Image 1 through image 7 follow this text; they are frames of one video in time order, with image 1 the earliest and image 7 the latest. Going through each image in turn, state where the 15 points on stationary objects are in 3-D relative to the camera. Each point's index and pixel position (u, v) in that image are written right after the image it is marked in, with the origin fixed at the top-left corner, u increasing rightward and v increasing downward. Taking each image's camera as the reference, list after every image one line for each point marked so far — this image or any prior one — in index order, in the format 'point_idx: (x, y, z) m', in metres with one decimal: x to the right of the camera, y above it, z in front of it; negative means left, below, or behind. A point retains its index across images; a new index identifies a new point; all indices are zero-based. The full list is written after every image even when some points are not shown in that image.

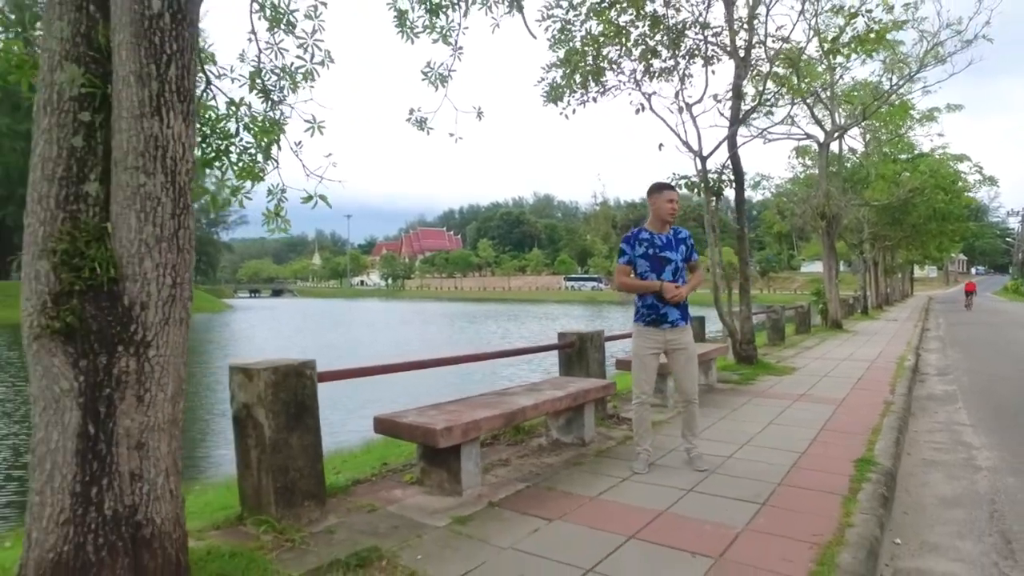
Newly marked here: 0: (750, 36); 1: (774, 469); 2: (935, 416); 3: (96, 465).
0: (+3.6, +3.8, +10.5) m
1: (+1.8, -1.2, +4.7) m
2: (+4.6, -1.4, +7.6) m
3: (-1.3, -0.6, +2.3) m
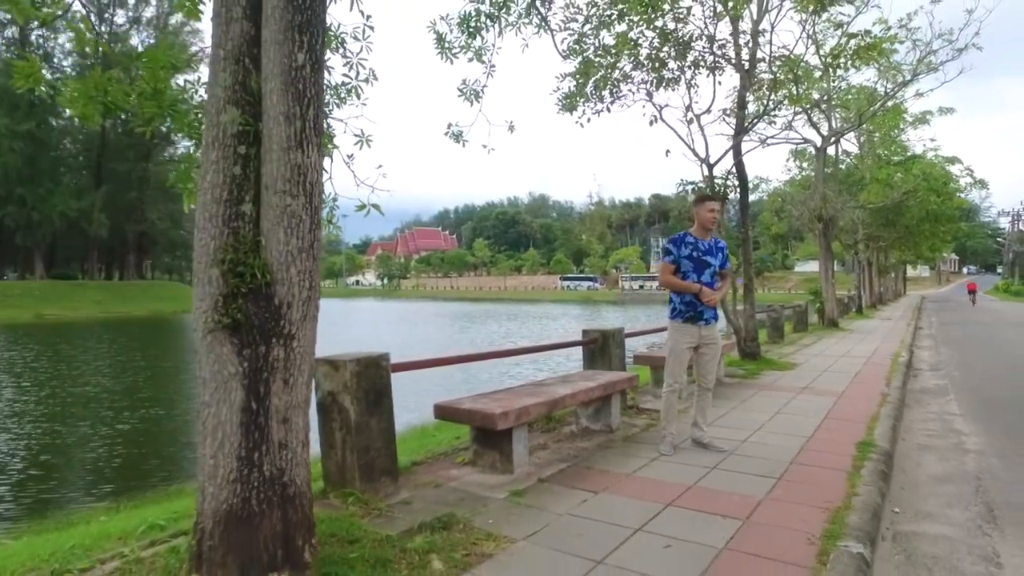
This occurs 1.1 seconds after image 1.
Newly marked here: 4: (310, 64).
0: (+3.8, +3.8, +11.1) m
1: (+2.1, -1.2, +5.3) m
2: (+4.8, -1.4, +8.2) m
3: (-1.0, -0.6, +2.8) m
4: (-0.8, +0.9, +2.9) m
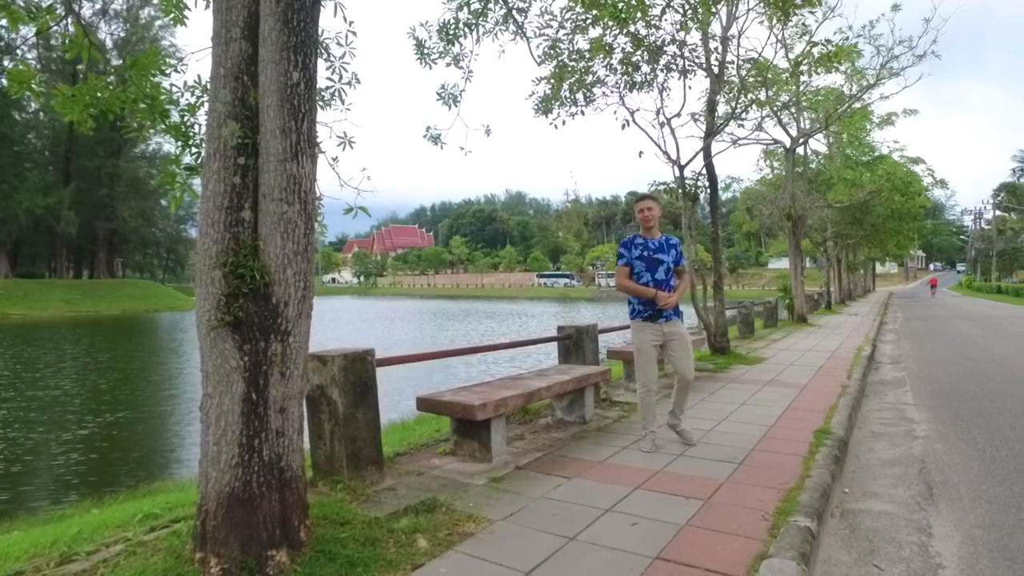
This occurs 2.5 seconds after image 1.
0: (+3.5, +3.8, +11.5) m
1: (+1.9, -1.2, +5.6) m
2: (+4.6, -1.3, +8.6) m
3: (-1.1, -0.6, +3.0) m
4: (-0.9, +0.9, +3.2) m
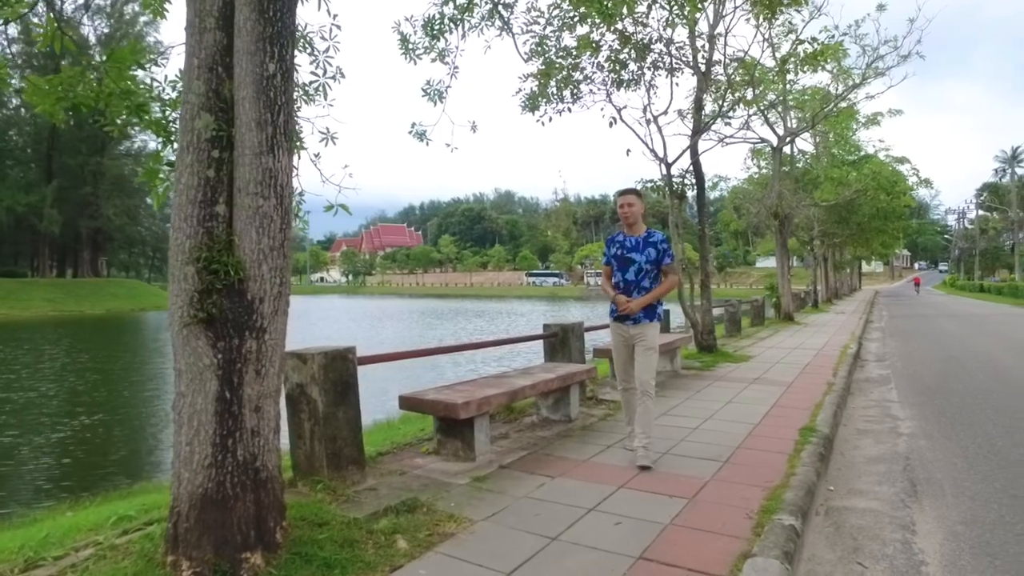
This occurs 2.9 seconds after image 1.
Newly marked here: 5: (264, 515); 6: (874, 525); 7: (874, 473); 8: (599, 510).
0: (+3.2, +3.9, +11.5) m
1: (+1.8, -1.2, +5.6) m
2: (+4.4, -1.3, +8.6) m
3: (-1.2, -0.6, +3.0) m
4: (-1.0, +0.9, +3.1) m
5: (-1.1, -1.0, +3.1) m
6: (+2.1, -1.4, +4.0) m
7: (+2.6, -1.3, +5.1) m
8: (+0.5, -1.2, +3.9) m
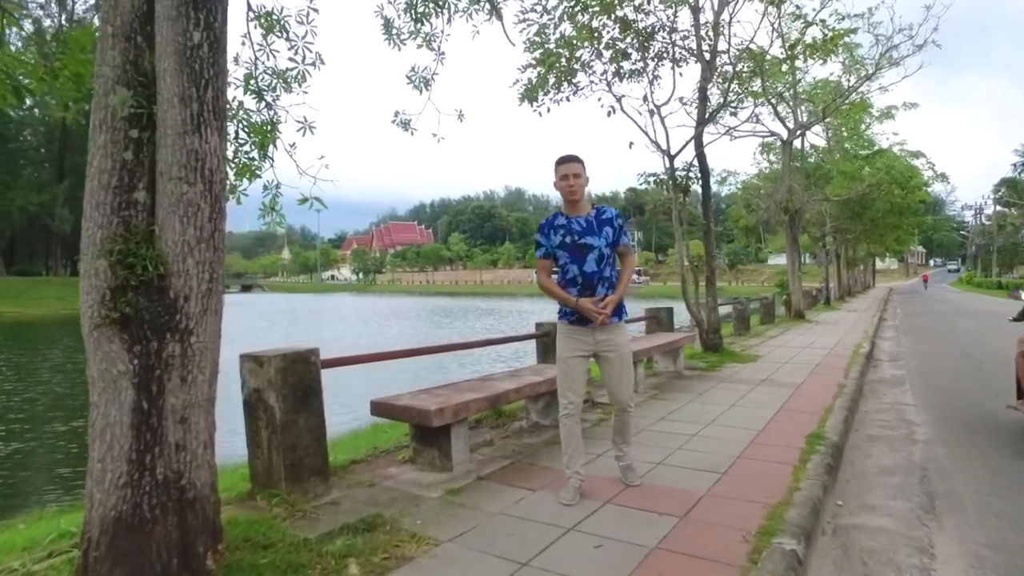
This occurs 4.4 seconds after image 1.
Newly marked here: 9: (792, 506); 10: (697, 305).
0: (+3.2, +3.9, +11.0) m
1: (+1.7, -1.2, +5.2) m
2: (+4.3, -1.3, +8.2) m
3: (-1.4, -0.6, +2.6) m
4: (-1.2, +1.0, +2.7) m
5: (-1.2, -1.0, +2.7) m
6: (+1.9, -1.3, +3.6) m
7: (+2.5, -1.3, +4.6) m
8: (+0.3, -1.2, +3.5) m
9: (+1.5, -1.2, +3.8) m
10: (+3.0, -0.3, +11.2) m
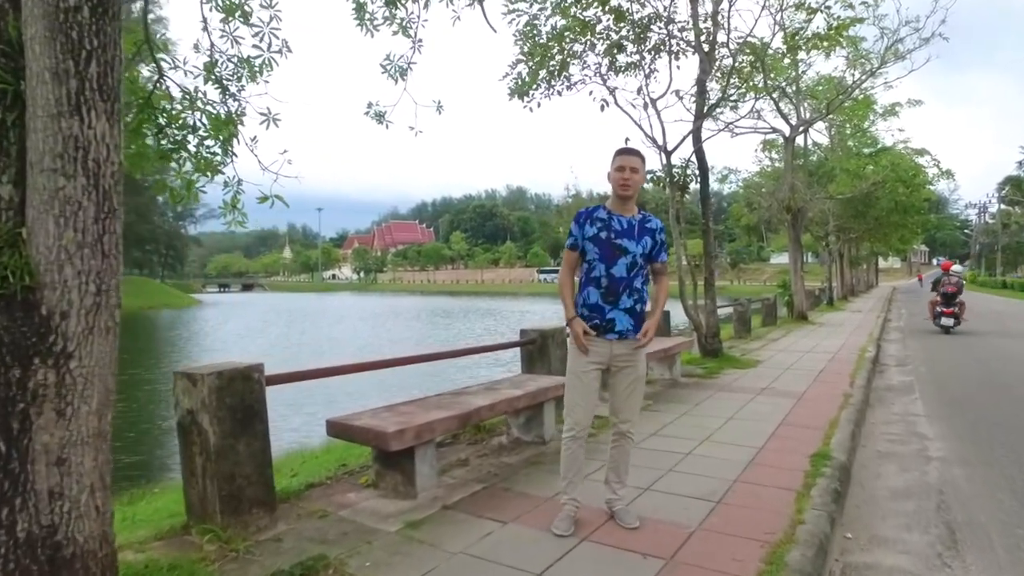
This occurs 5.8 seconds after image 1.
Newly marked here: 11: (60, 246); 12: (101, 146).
0: (+3.1, +3.9, +10.6) m
1: (+1.5, -1.2, +4.8) m
2: (+4.2, -1.3, +7.7) m
3: (-1.5, -0.6, +2.2) m
4: (-1.4, +0.9, +2.3) m
5: (-1.4, -1.0, +2.3) m
6: (+1.8, -1.4, +3.1) m
7: (+2.3, -1.3, +4.2) m
8: (+0.2, -1.2, +3.0) m
9: (+1.4, -1.2, +3.3) m
10: (+2.8, -0.3, +10.8) m
11: (-1.4, +0.1, +2.2) m
12: (-1.4, +0.5, +2.3) m
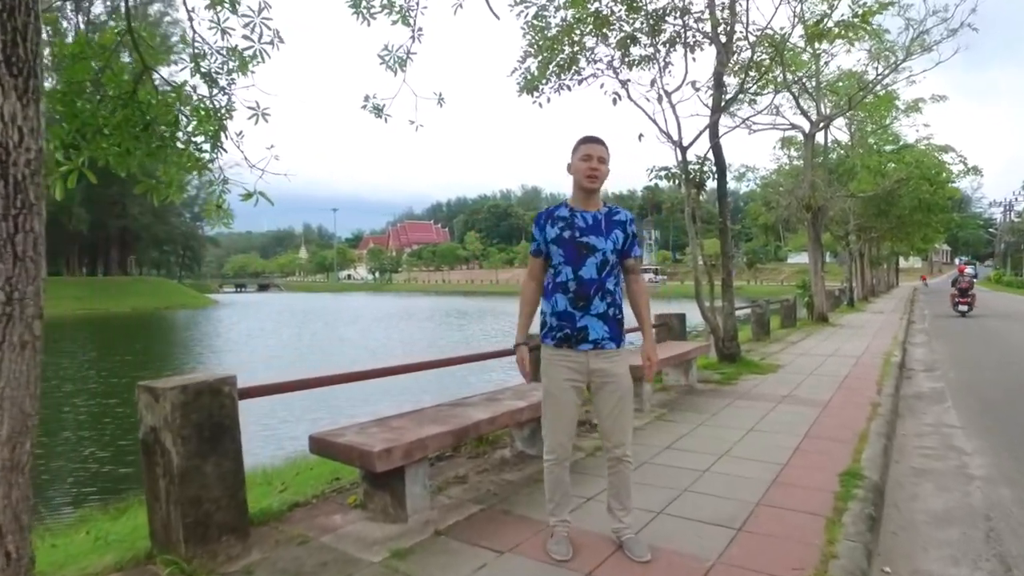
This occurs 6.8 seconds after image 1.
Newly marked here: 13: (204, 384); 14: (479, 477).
0: (+3.2, +3.9, +10.1) m
1: (+1.5, -1.2, +4.3) m
2: (+4.2, -1.3, +7.2) m
3: (-1.6, -0.6, +1.8) m
4: (-1.4, +0.9, +1.9) m
5: (-1.5, -1.0, +1.9) m
6: (+1.7, -1.4, +2.7) m
7: (+2.3, -1.4, +3.8) m
8: (+0.1, -1.3, +2.7) m
9: (+1.3, -1.2, +2.9) m
10: (+3.0, -0.3, +10.3) m
11: (-1.5, +0.1, +1.9) m
12: (-1.4, +0.5, +2.0) m
13: (-1.4, -0.4, +3.2) m
14: (-0.2, -1.2, +4.6) m
